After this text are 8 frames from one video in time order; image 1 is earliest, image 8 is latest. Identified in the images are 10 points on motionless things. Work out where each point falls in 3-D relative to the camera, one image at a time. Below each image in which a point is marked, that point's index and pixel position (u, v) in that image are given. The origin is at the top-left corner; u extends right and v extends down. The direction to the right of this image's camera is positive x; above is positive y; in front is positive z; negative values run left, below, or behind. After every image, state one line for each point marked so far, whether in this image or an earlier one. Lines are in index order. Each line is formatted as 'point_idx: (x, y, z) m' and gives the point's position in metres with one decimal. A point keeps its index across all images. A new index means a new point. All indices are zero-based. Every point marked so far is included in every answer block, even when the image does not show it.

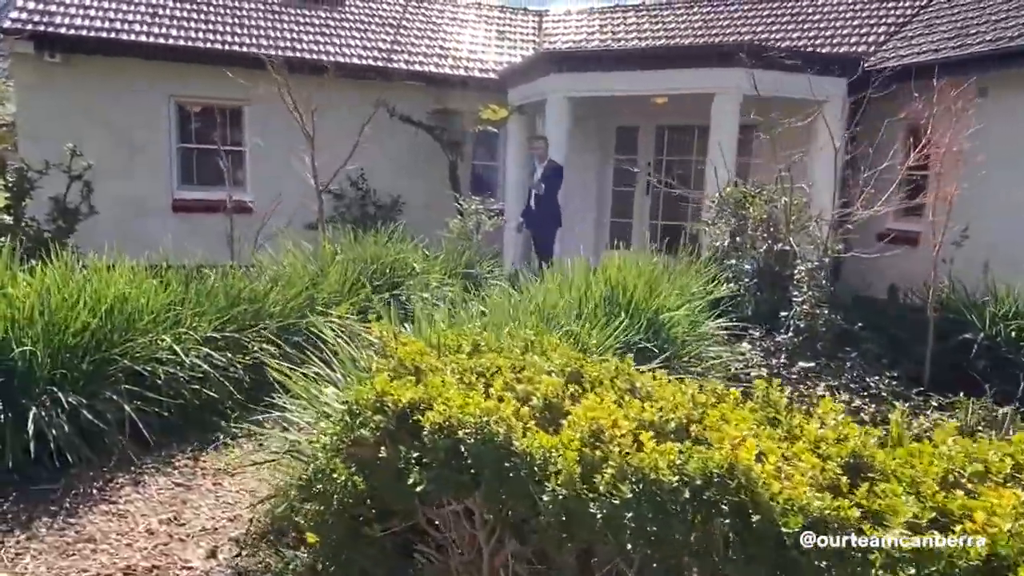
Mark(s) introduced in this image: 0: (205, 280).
0: (-2.1, +0.1, +5.1) m
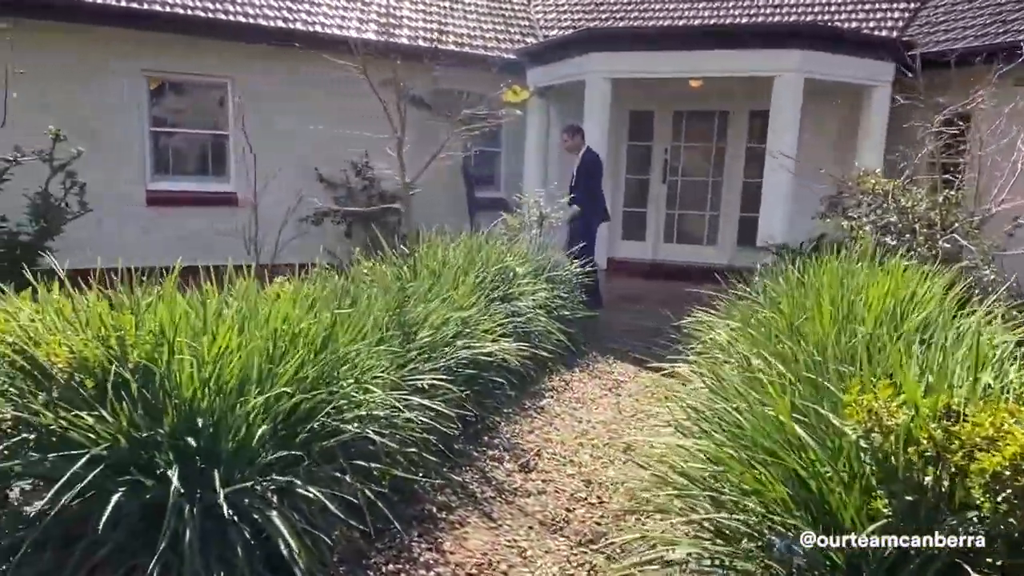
0: (-0.9, -0.1, +4.1) m
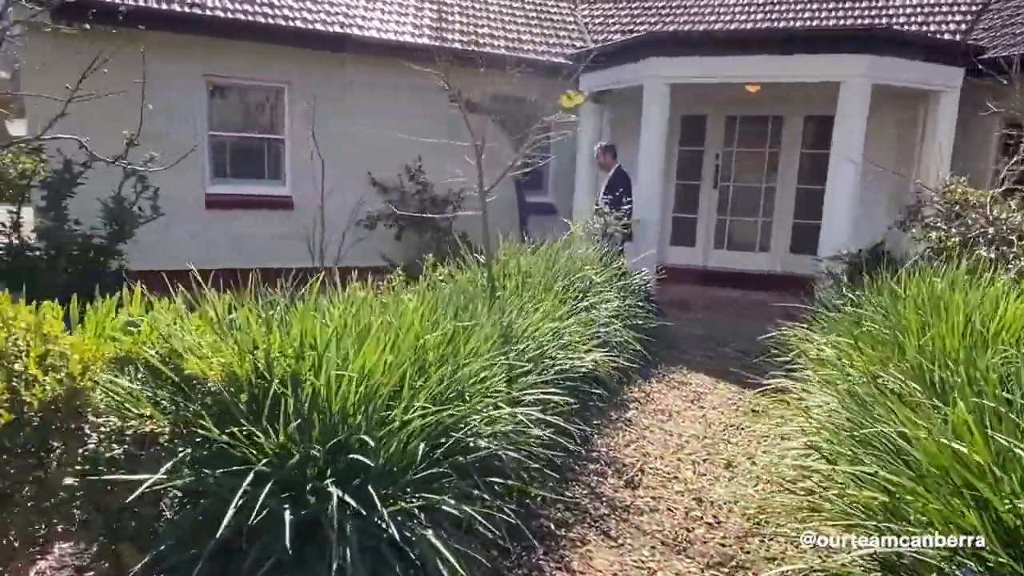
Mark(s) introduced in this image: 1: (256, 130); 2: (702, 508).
0: (-0.3, -0.1, +4.0) m
1: (-3.4, +2.1, +9.7) m
2: (+1.0, -1.1, +3.6) m
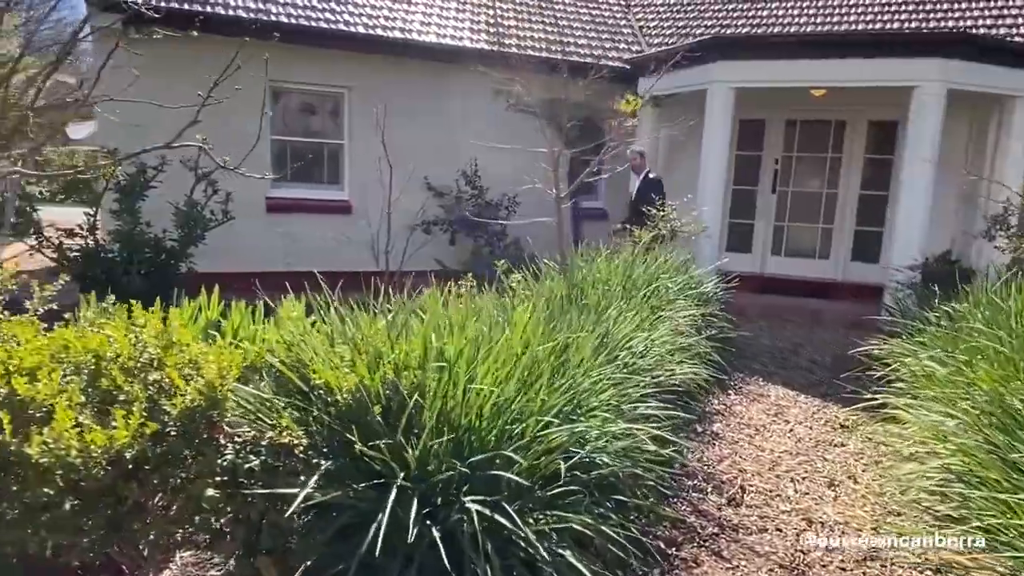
0: (+0.3, -0.2, +4.0) m
1: (-2.6, +2.1, +9.8) m
2: (+1.5, -1.2, +3.5) m
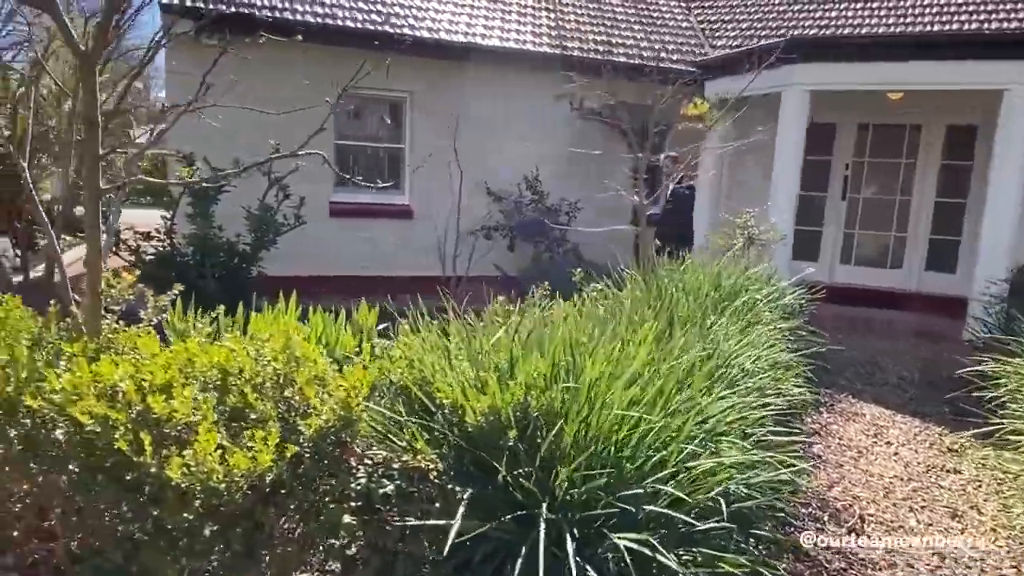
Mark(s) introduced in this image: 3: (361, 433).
0: (+0.8, -0.2, +3.8) m
1: (-1.7, +2.0, +9.8) m
2: (+2.0, -1.3, +3.3) m
3: (-0.5, -0.5, +2.3) m
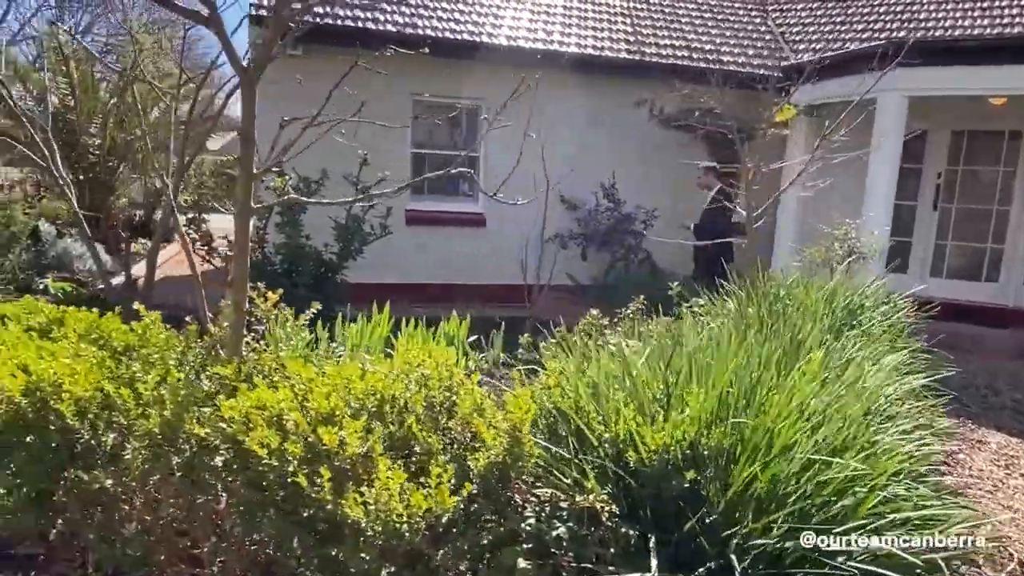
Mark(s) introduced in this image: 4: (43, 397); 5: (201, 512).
0: (+1.5, -0.3, +3.6) m
1: (-0.6, +1.9, +9.7) m
2: (+2.6, -1.4, +3.0) m
3: (0.0, -0.6, +2.2) m
4: (-1.5, -0.4, +2.4) m
5: (-1.0, -0.7, +2.3) m
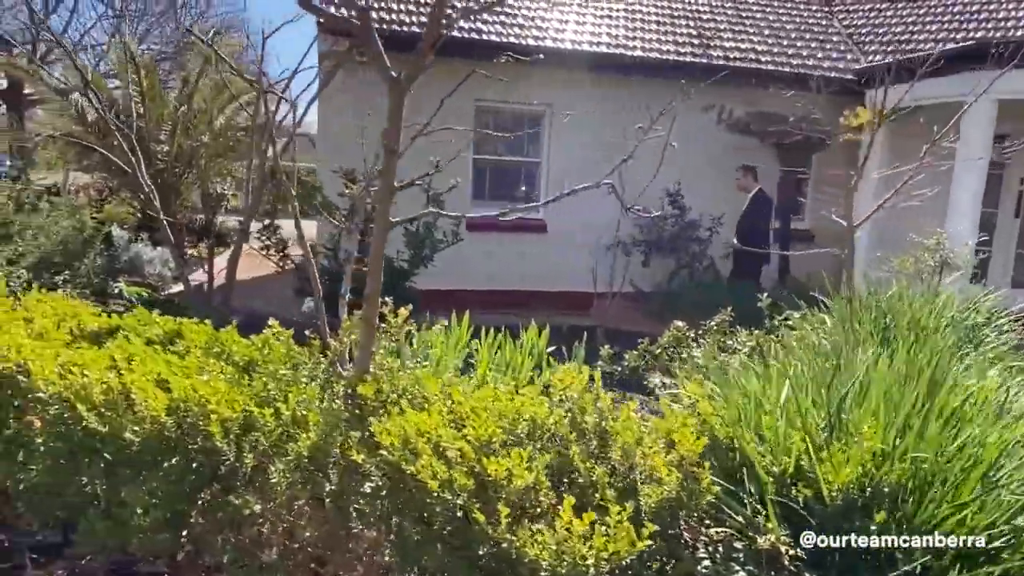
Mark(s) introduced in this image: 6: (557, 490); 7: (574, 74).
0: (+2.0, -0.4, +3.4) m
1: (+0.3, +1.8, +9.6) m
2: (+3.1, -1.5, +2.7) m
3: (+0.5, -0.6, +2.1) m
4: (-1.0, -0.4, +2.3) m
5: (-0.5, -0.8, +2.2) m
6: (+0.1, -0.6, +2.0) m
7: (+1.0, +2.9, +9.6) m
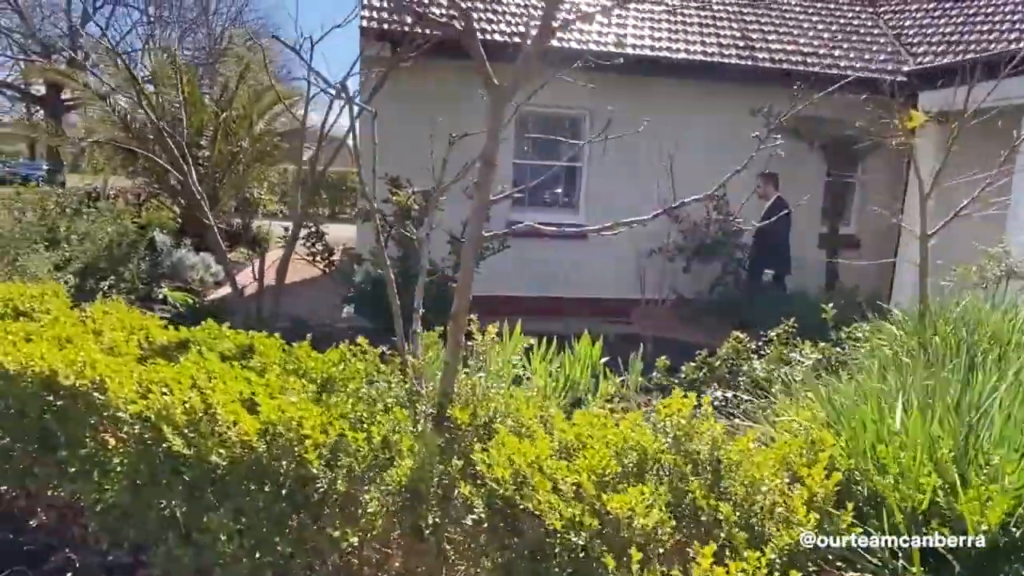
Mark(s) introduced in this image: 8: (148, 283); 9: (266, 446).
0: (+2.4, -0.5, +3.2) m
1: (+0.8, +1.7, +9.5) m
2: (+3.4, -1.5, +2.5) m
3: (+0.8, -0.7, +1.9) m
4: (-0.7, -0.5, +2.2) m
5: (-0.2, -0.8, +2.1) m
6: (+0.4, -0.6, +1.8) m
7: (+1.5, +2.8, +9.5) m
8: (-4.6, +0.1, +9.2) m
9: (-0.8, -0.5, +2.2) m
